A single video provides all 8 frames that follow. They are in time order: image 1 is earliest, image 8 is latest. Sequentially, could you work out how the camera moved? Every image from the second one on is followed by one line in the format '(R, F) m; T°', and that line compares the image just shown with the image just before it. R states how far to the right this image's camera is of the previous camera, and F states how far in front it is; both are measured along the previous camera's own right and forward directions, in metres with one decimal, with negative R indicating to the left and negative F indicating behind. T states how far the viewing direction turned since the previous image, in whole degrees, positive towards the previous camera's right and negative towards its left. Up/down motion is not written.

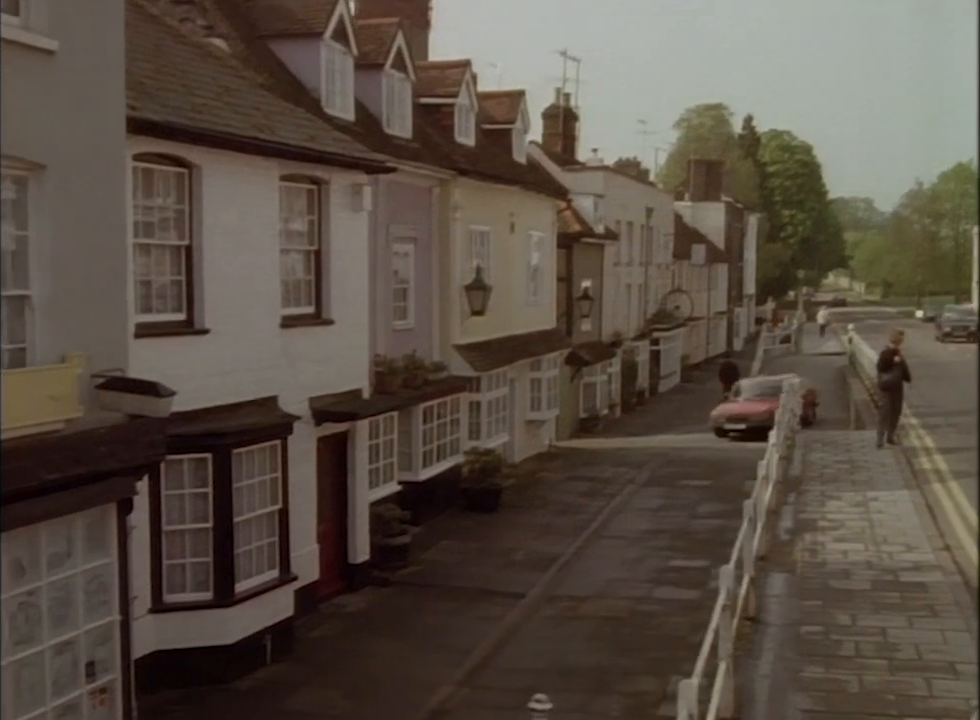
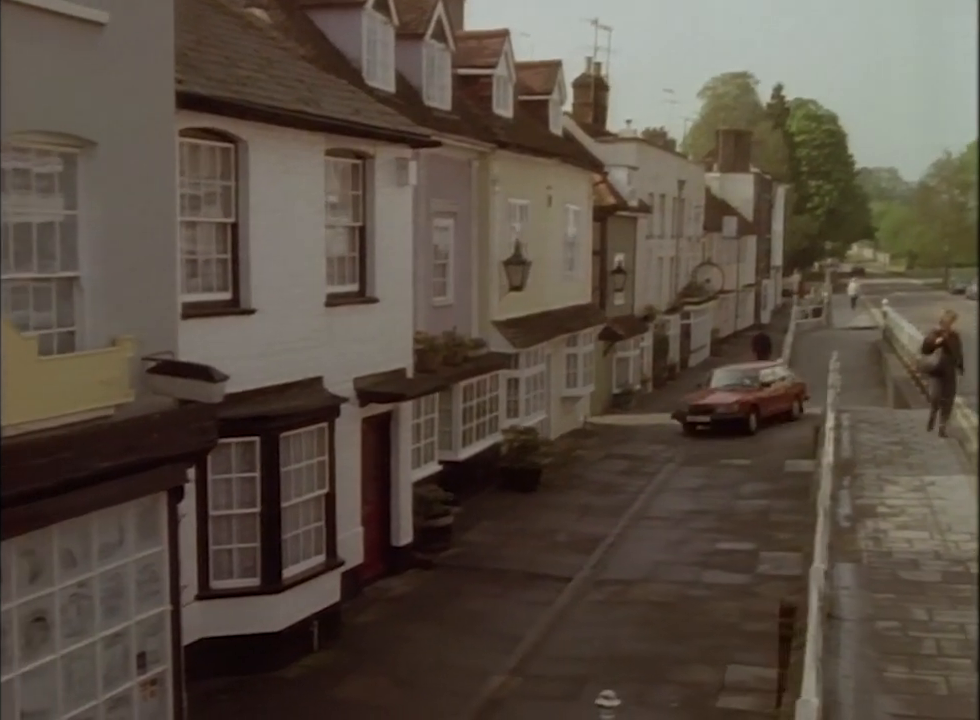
(-0.4, +0.4) m; -1°
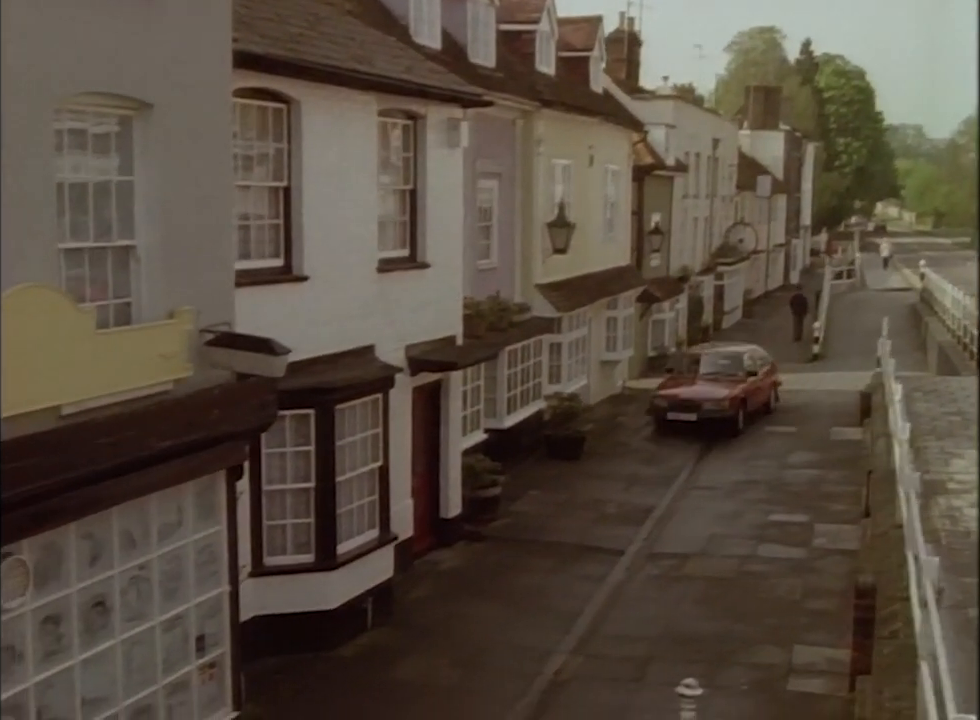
(-0.5, +0.5) m; -1°
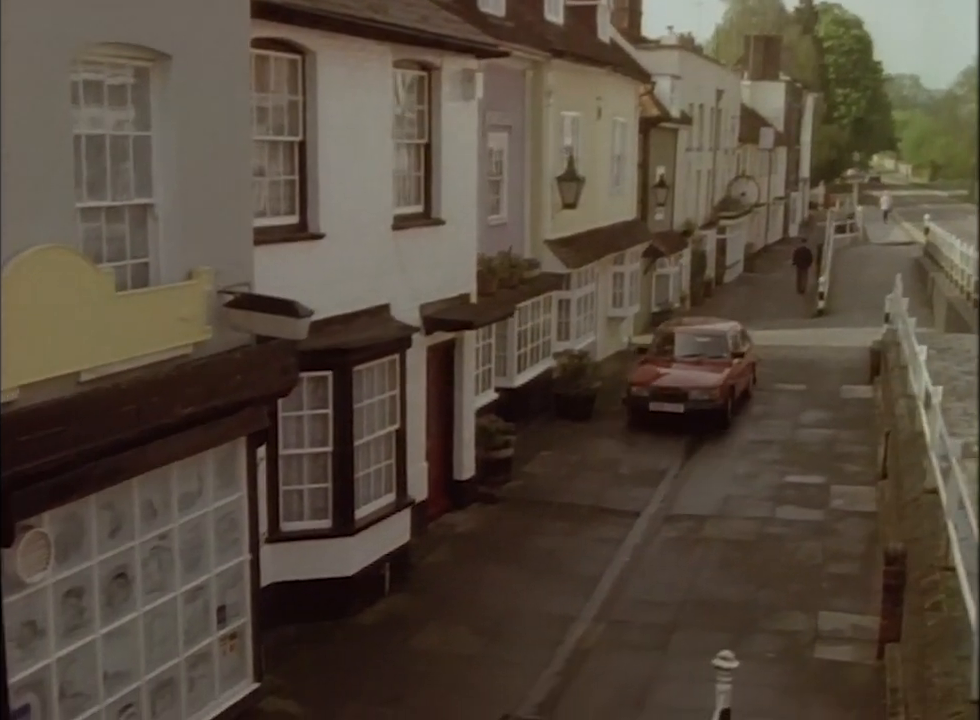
(-0.3, +0.3) m; +1°
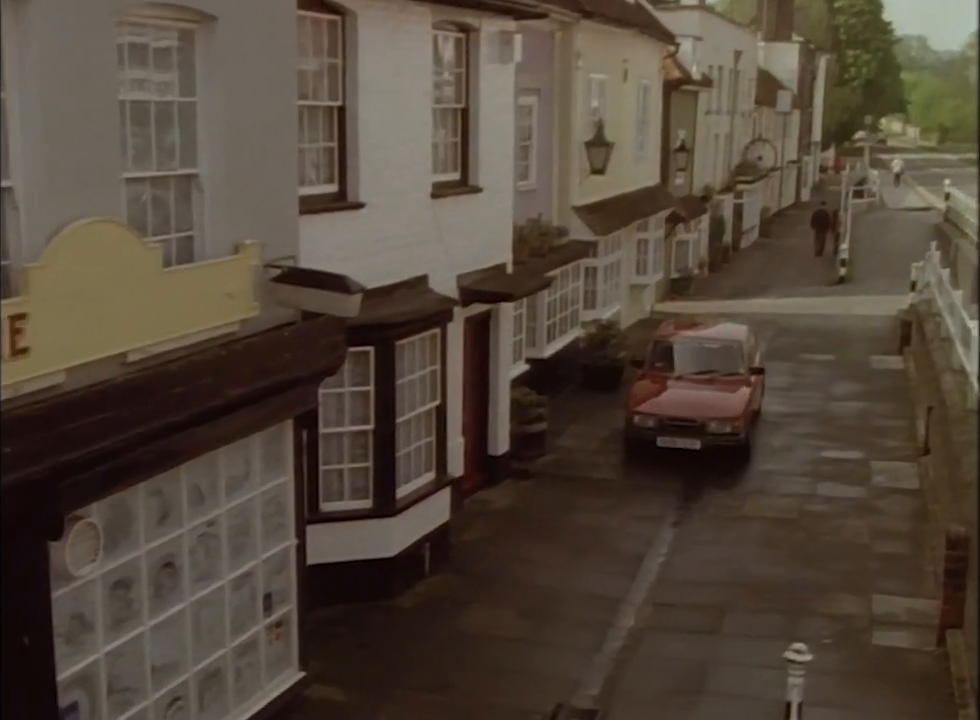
(-0.5, +0.4) m; 0°
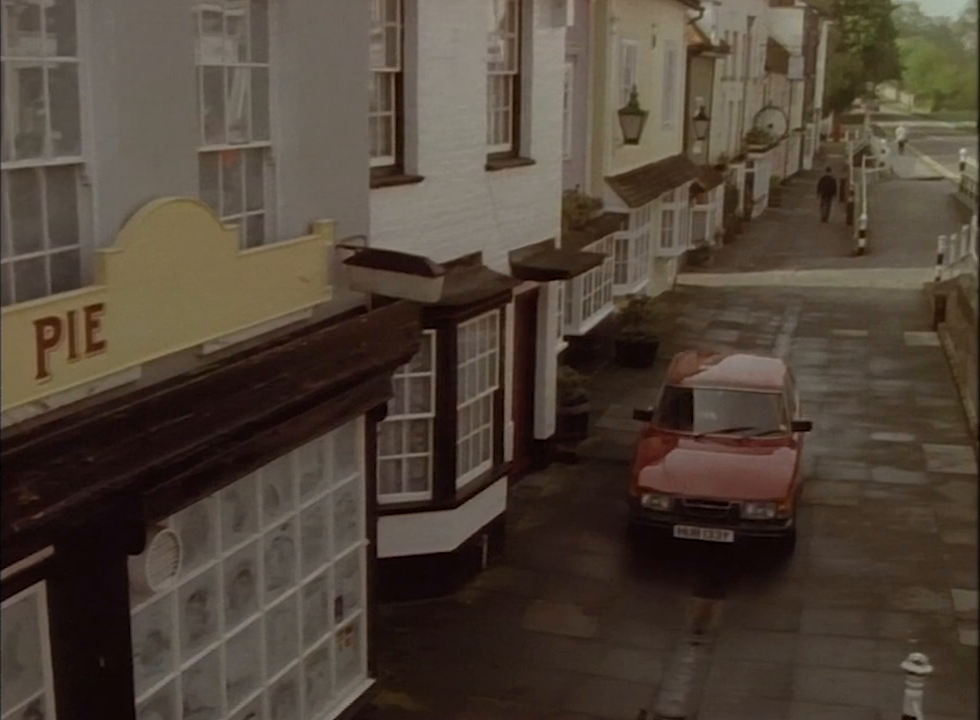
(-0.7, +0.7) m; +1°
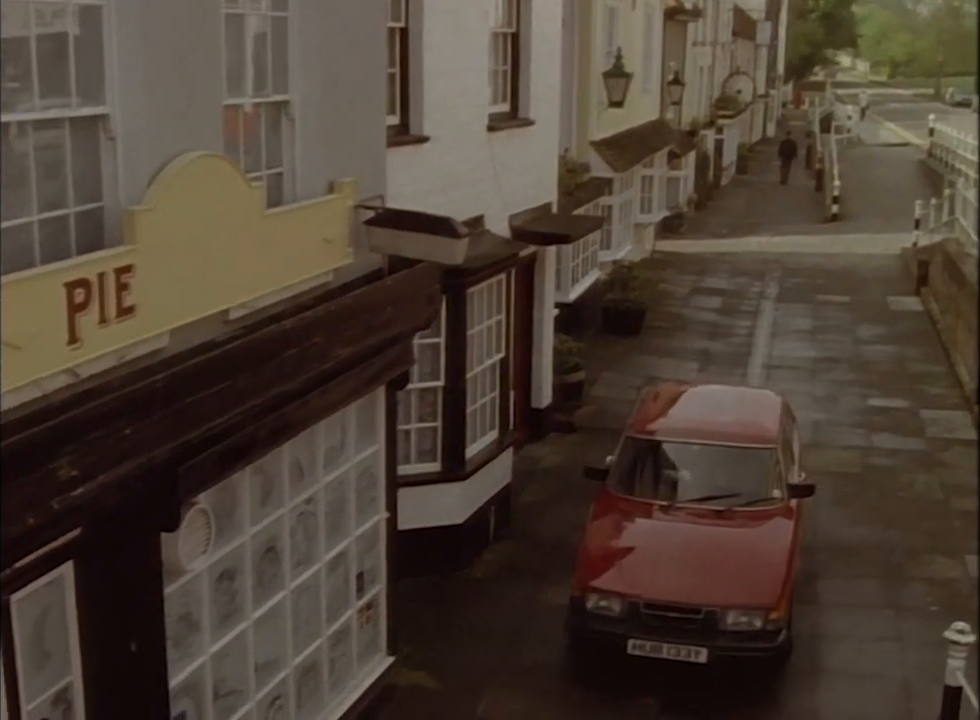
(-0.5, +0.4) m; +2°
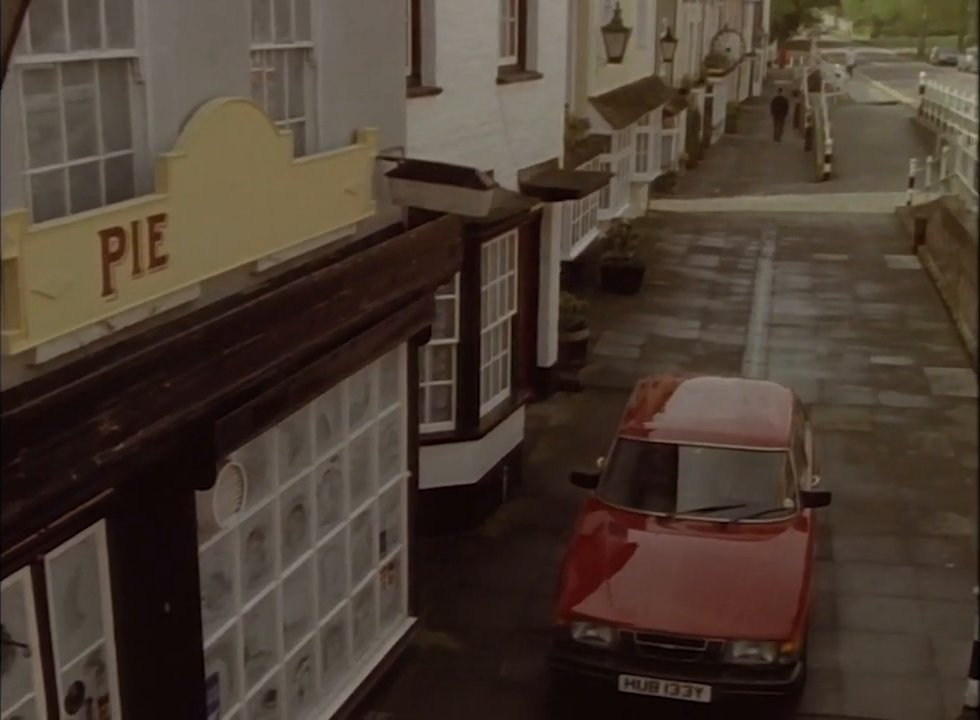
(-0.3, +0.2) m; +1°
